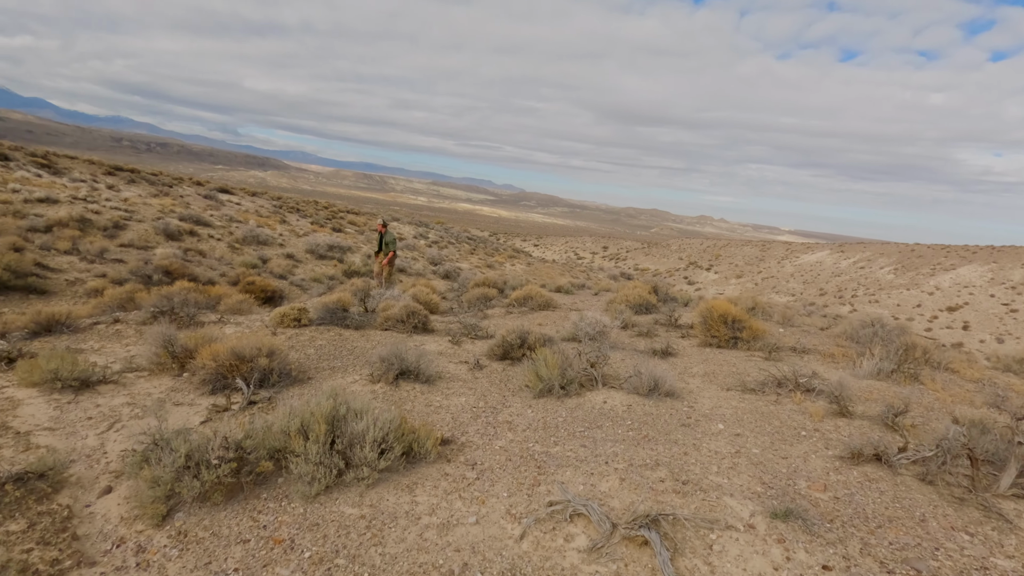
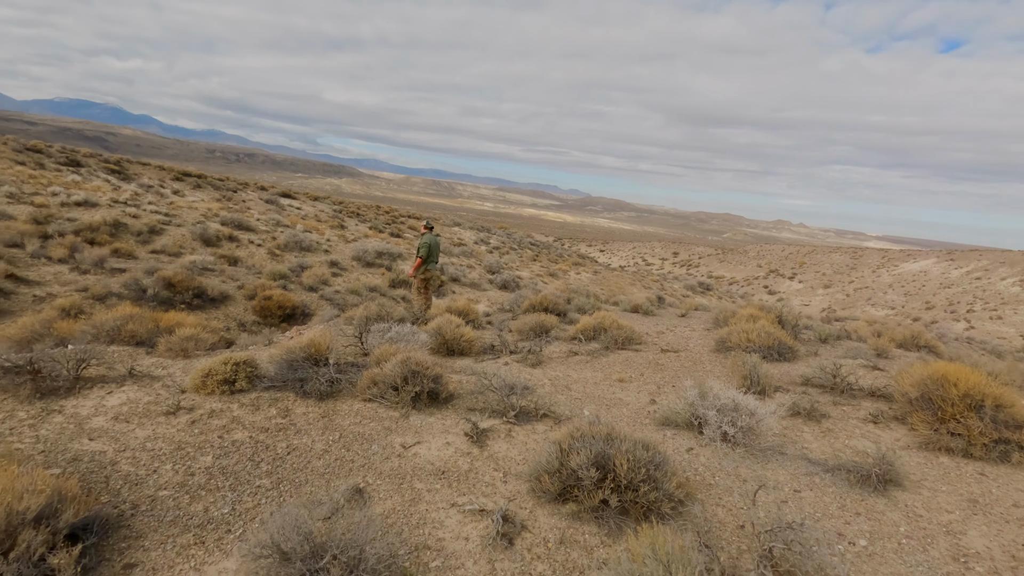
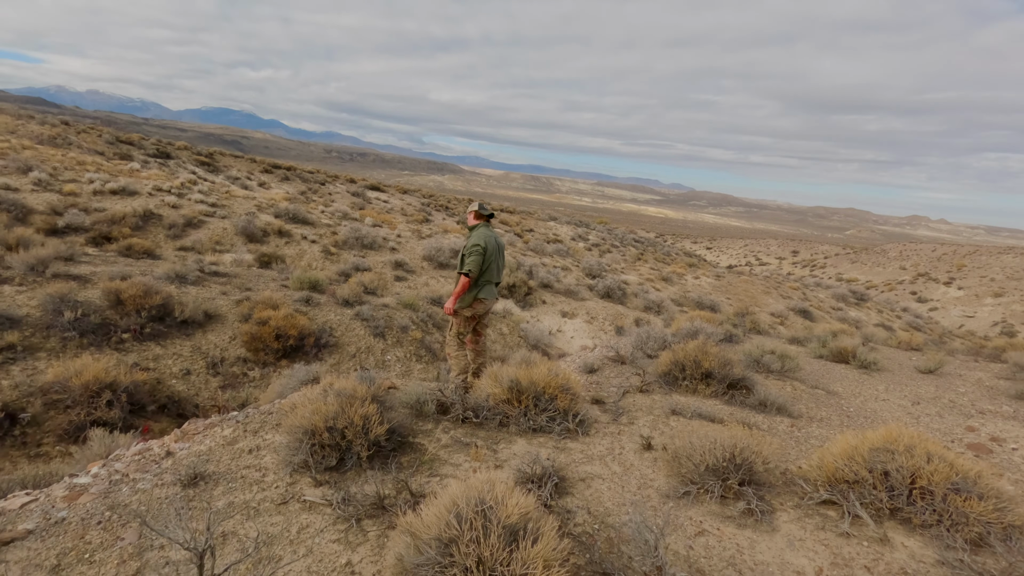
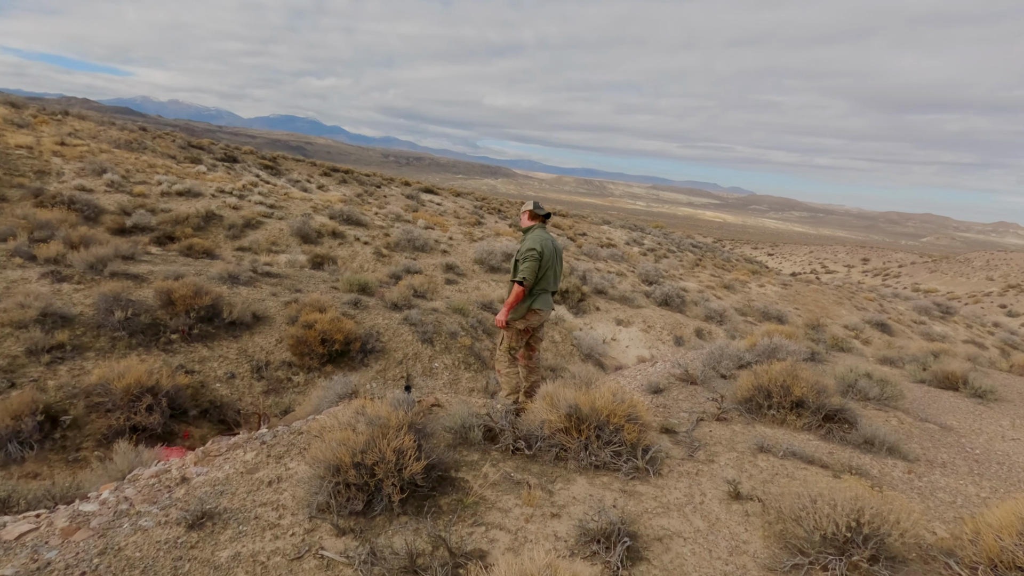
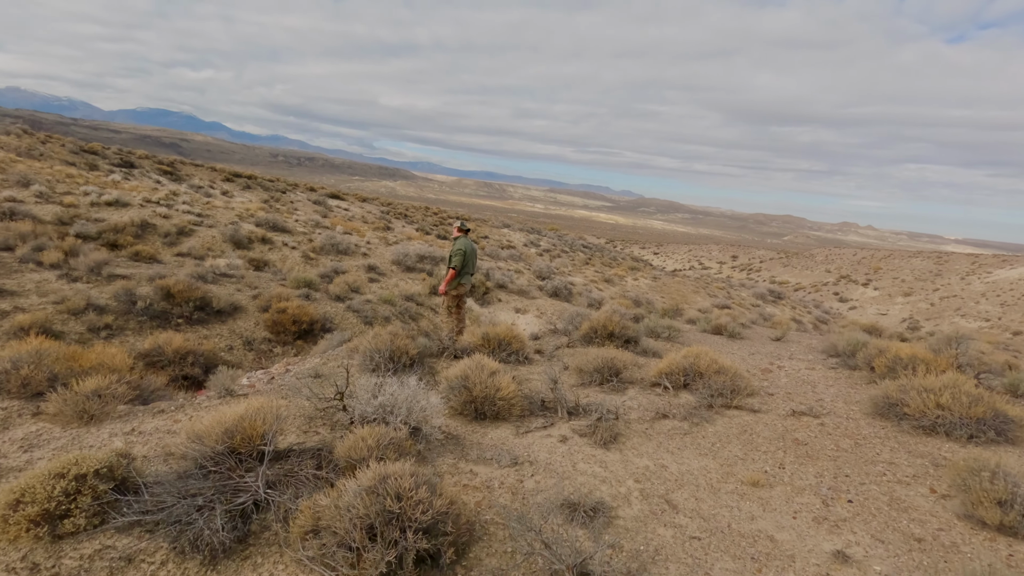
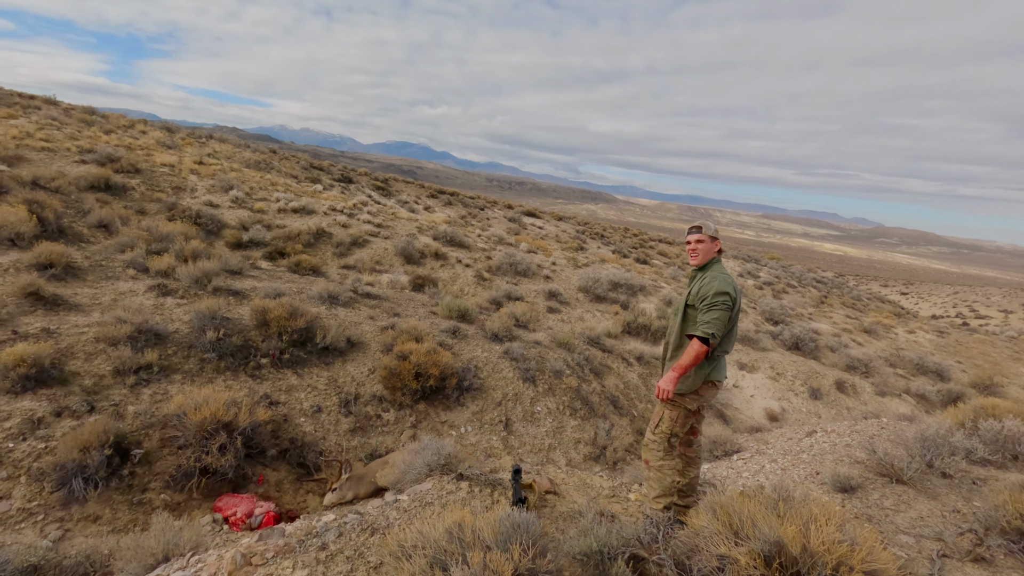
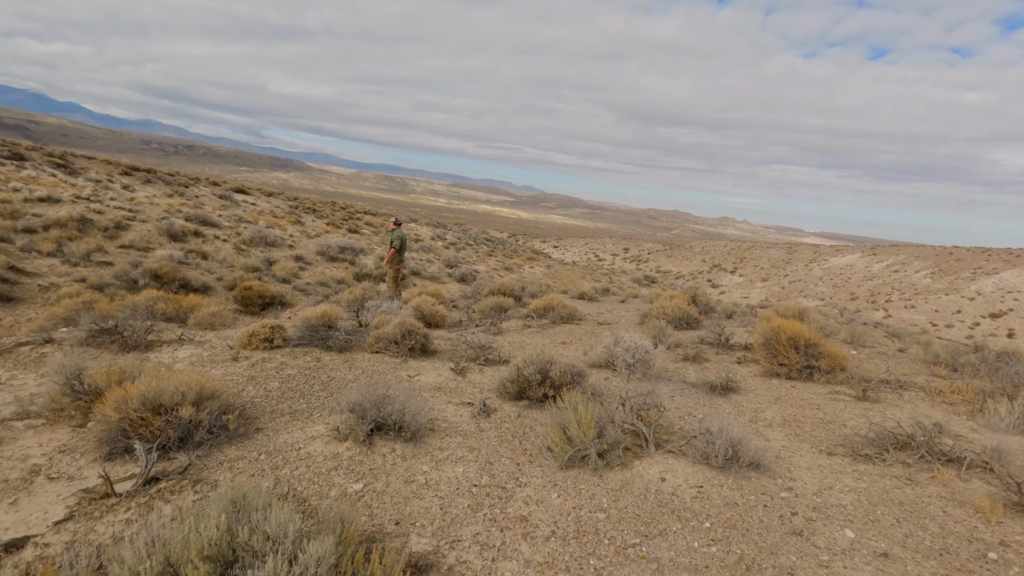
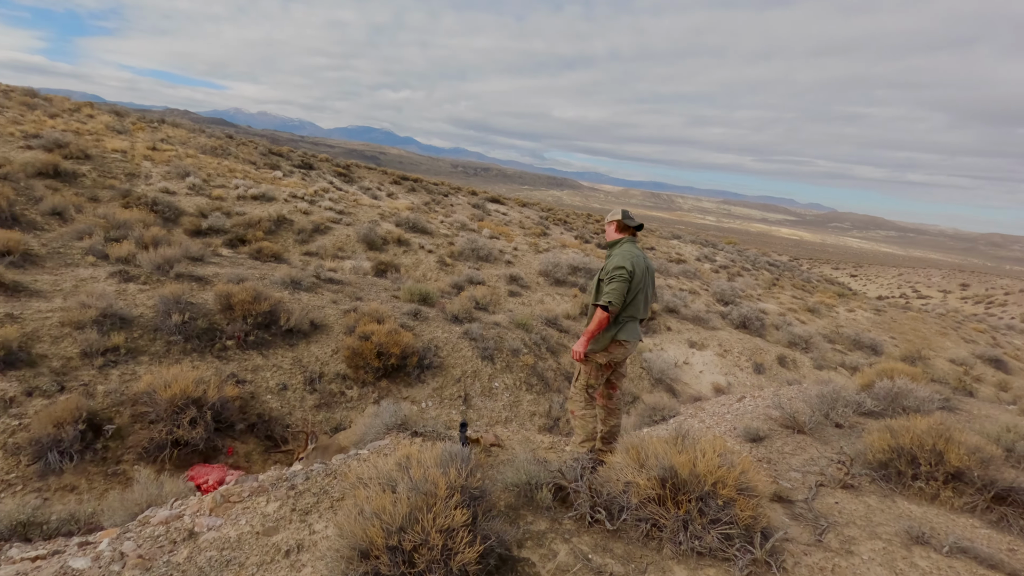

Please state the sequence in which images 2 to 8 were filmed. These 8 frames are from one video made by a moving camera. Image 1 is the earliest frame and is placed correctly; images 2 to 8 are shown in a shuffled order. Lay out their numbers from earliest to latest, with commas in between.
7, 2, 5, 3, 4, 8, 6
